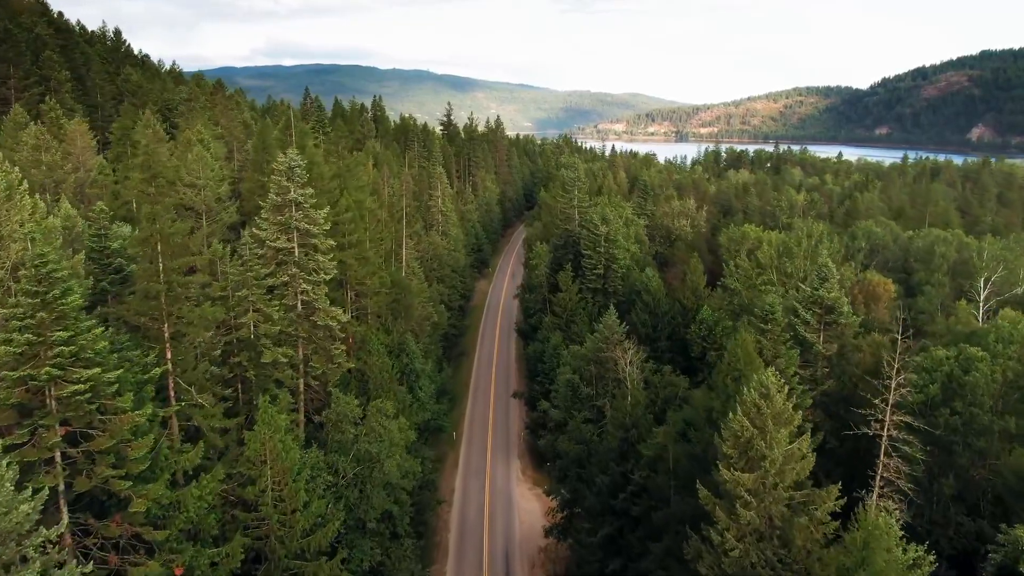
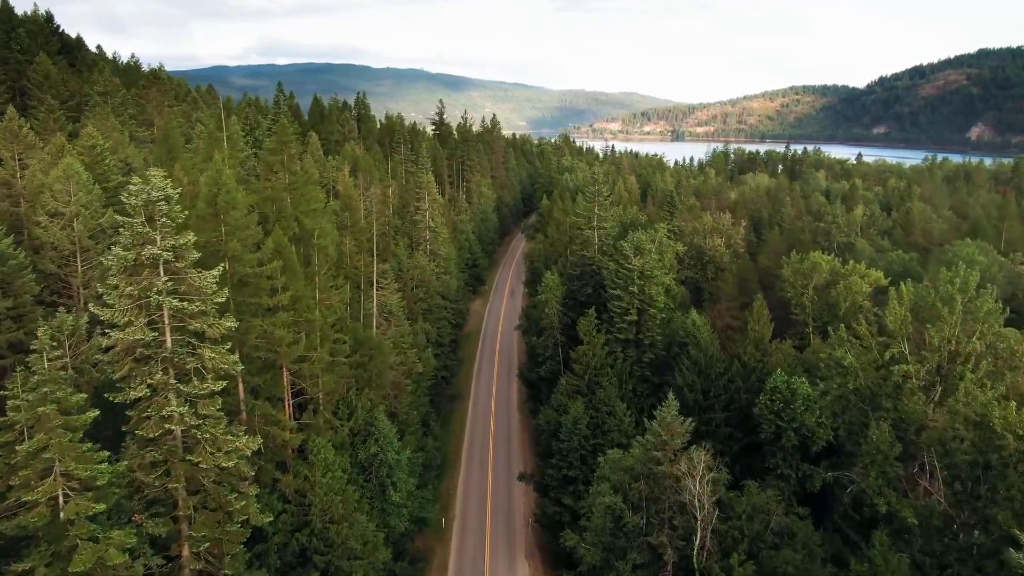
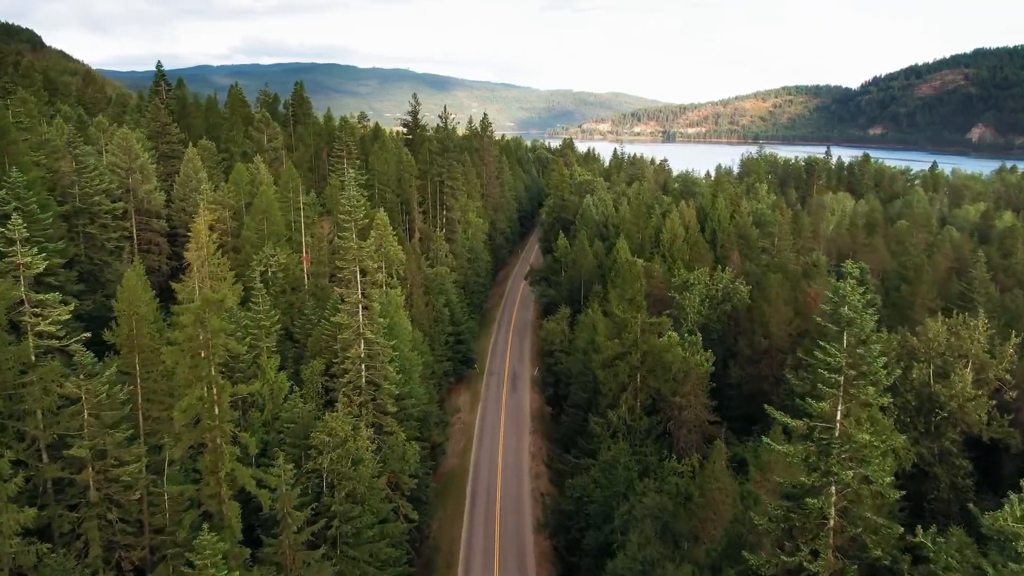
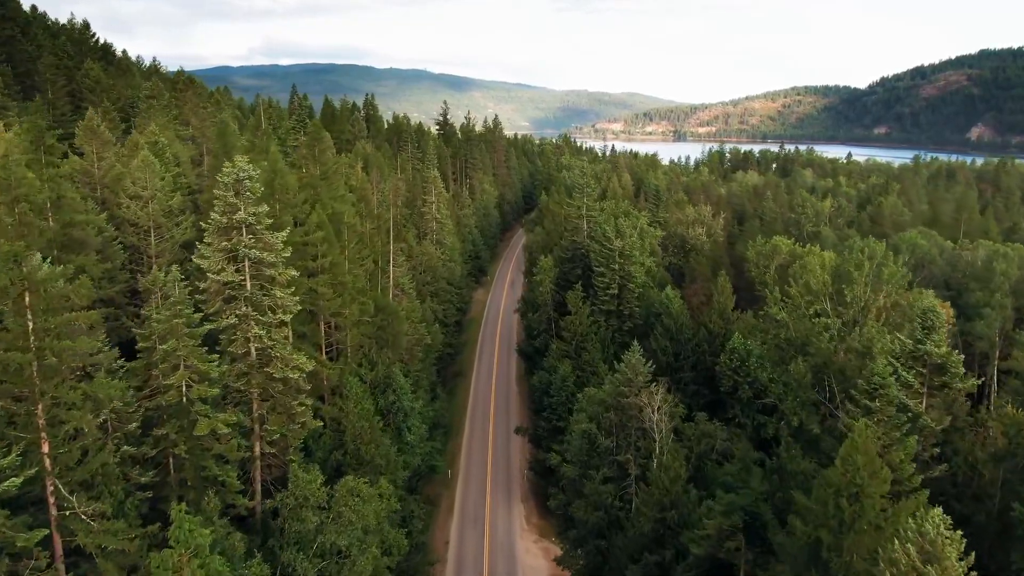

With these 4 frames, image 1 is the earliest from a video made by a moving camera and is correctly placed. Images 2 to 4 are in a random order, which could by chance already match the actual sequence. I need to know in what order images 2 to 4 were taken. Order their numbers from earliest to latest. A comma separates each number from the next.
4, 2, 3
